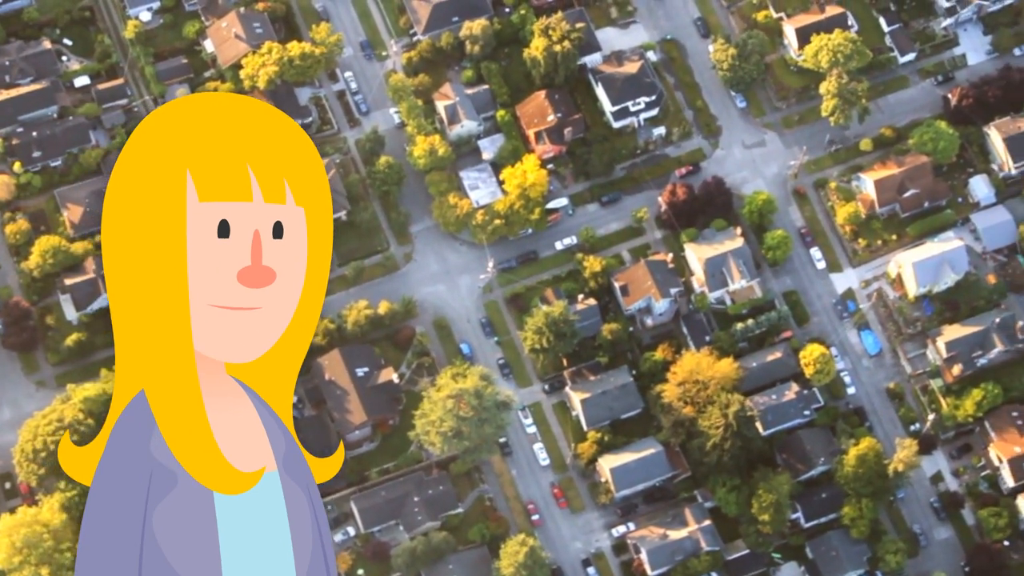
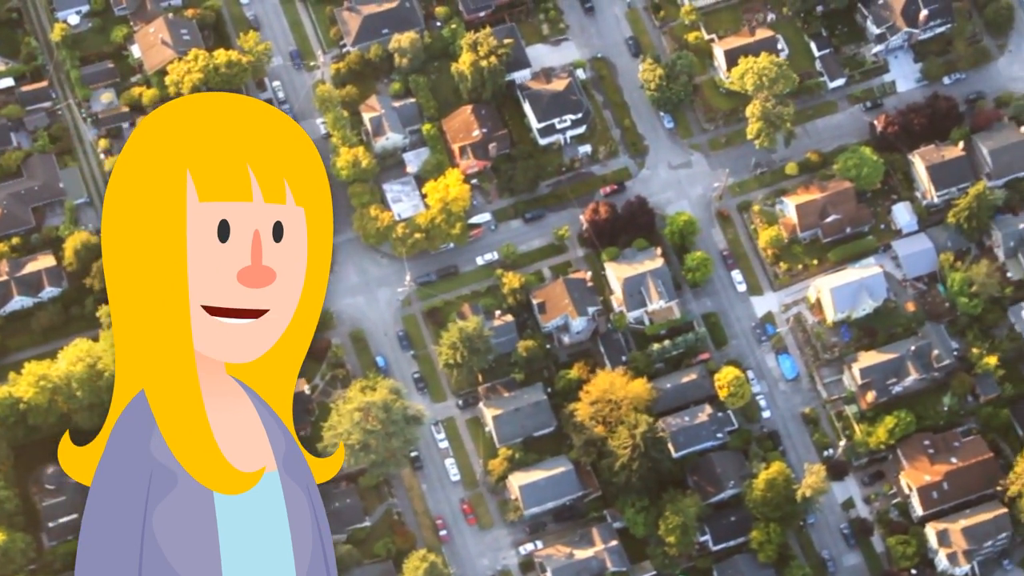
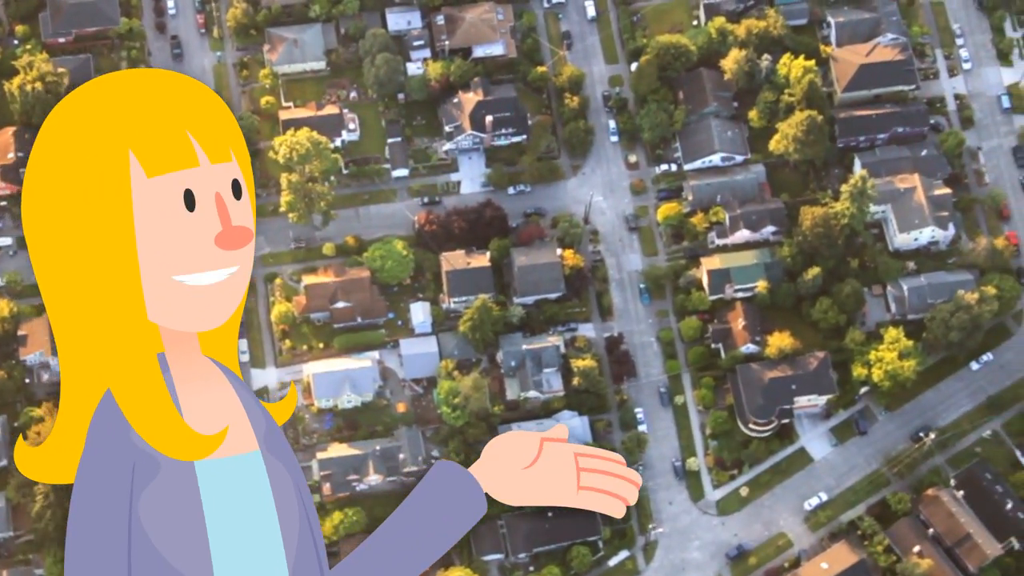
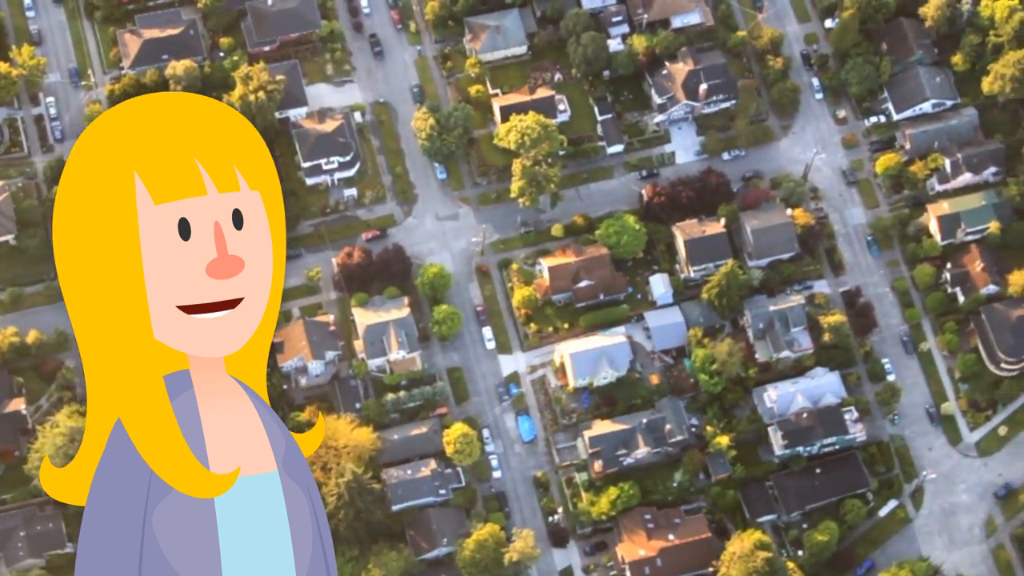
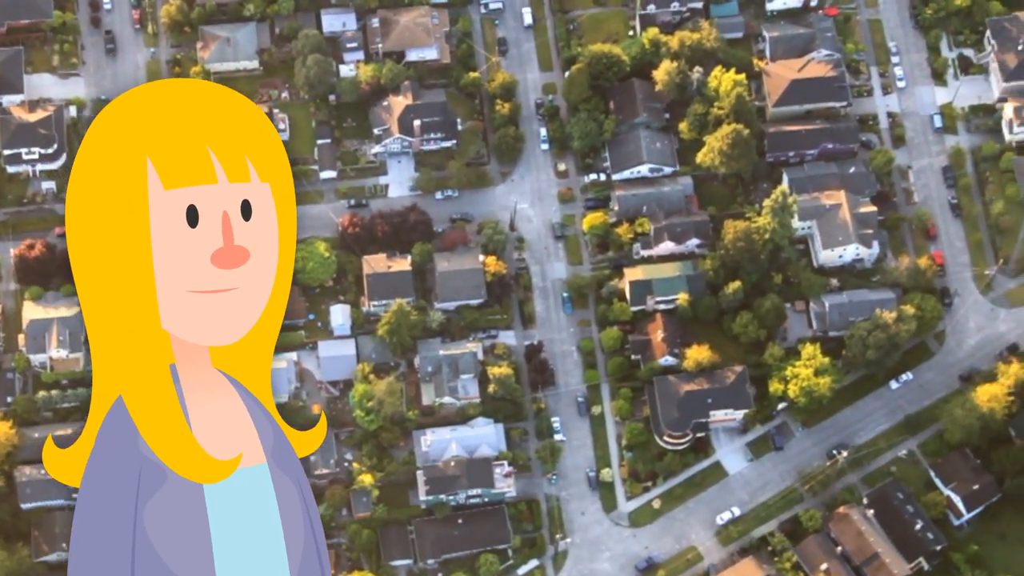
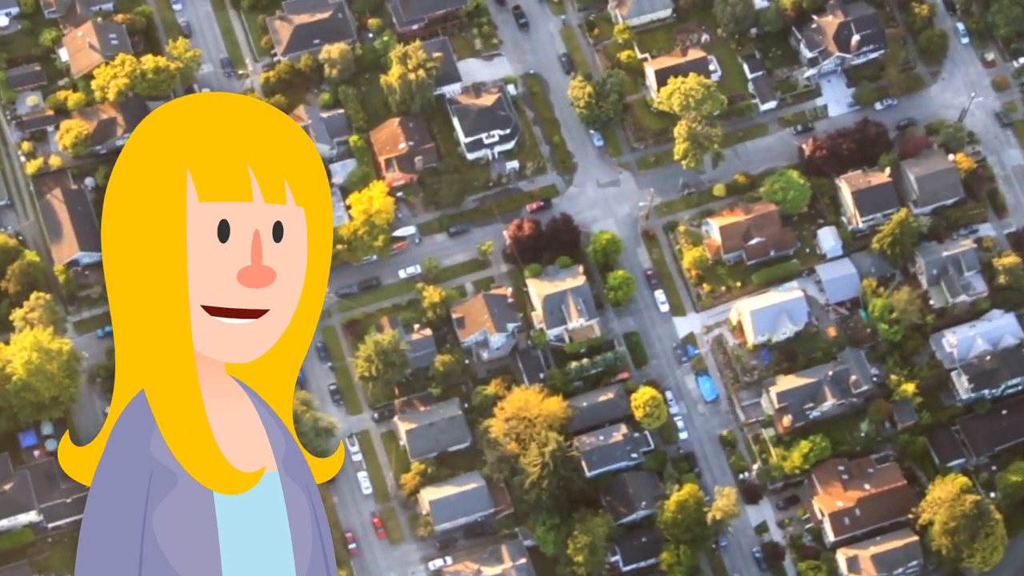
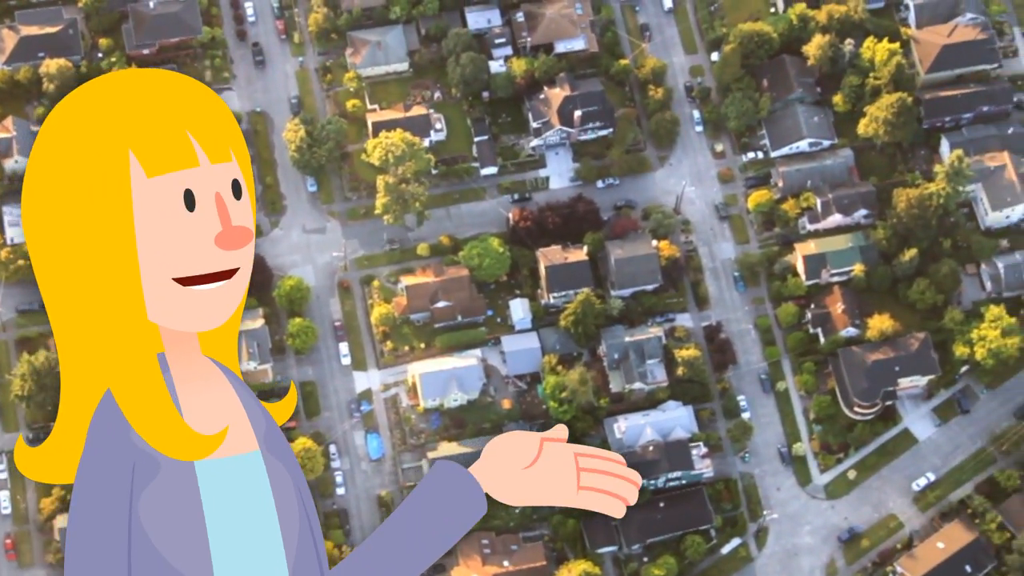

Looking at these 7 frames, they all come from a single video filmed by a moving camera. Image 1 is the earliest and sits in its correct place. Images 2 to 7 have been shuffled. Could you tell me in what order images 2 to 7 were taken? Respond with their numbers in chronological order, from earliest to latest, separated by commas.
2, 6, 4, 7, 3, 5
